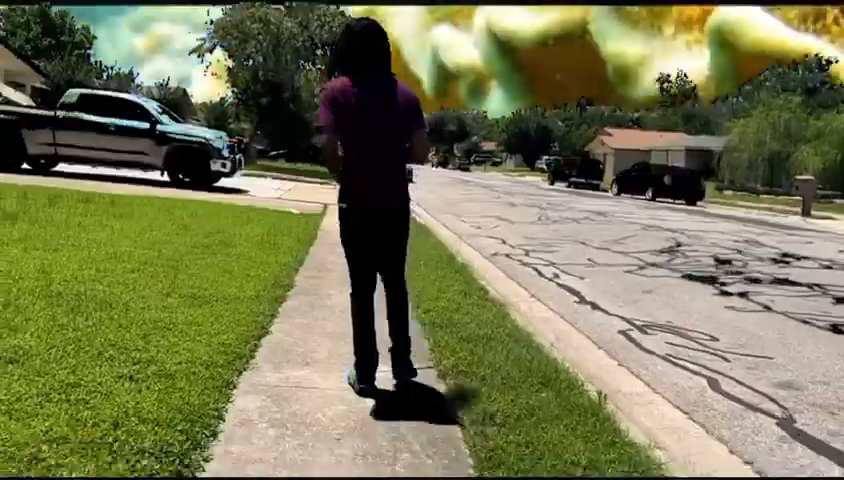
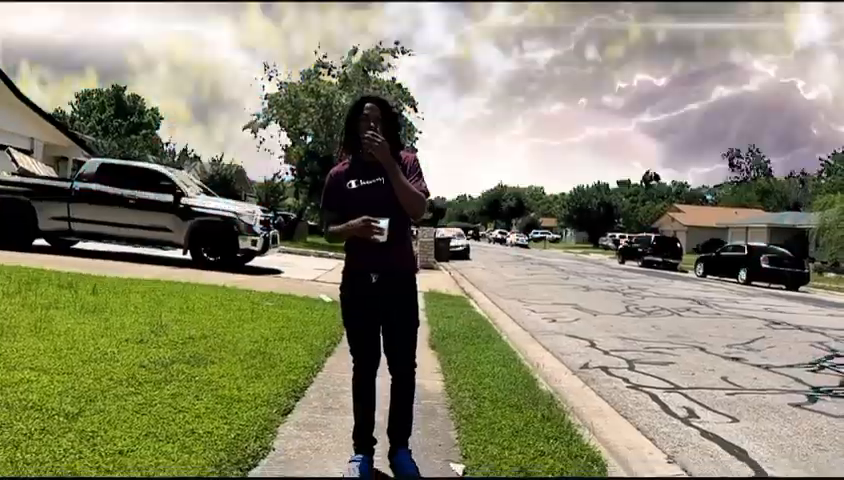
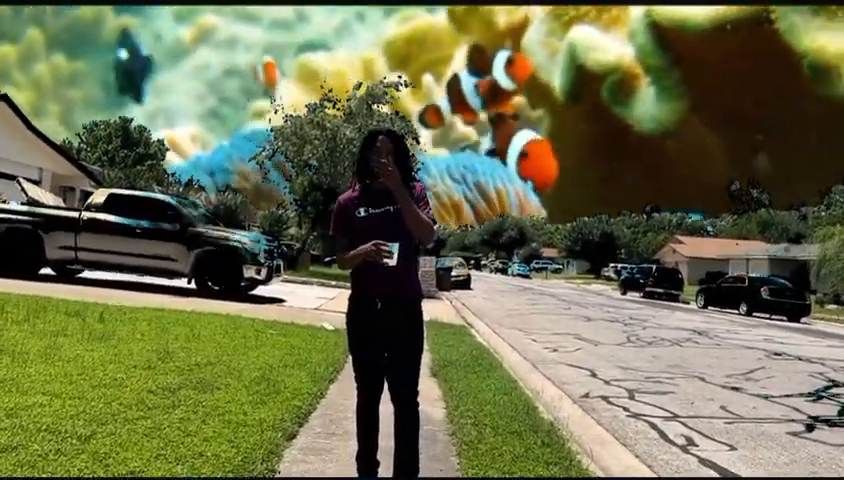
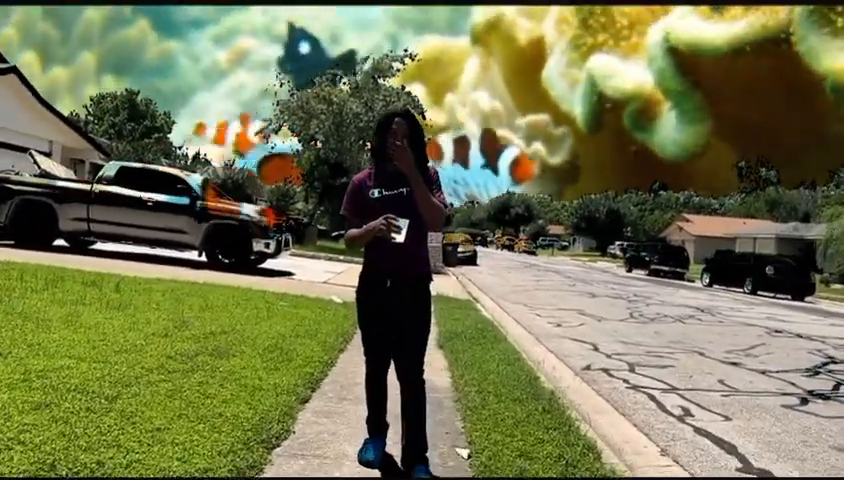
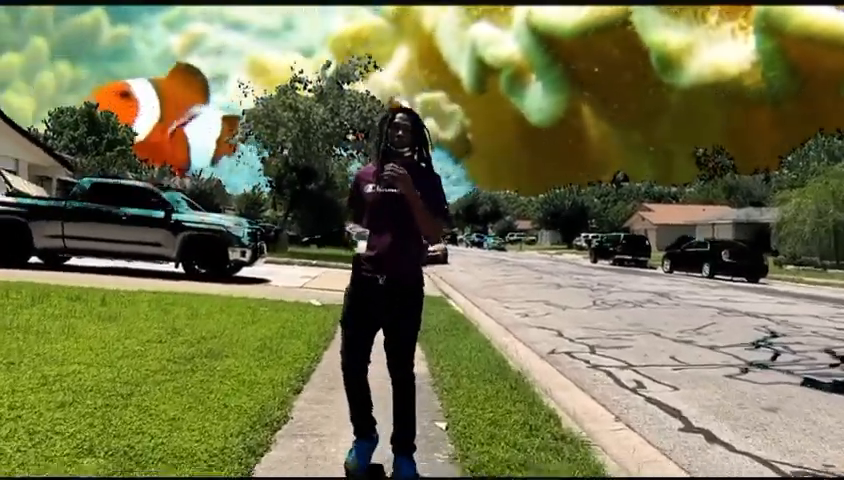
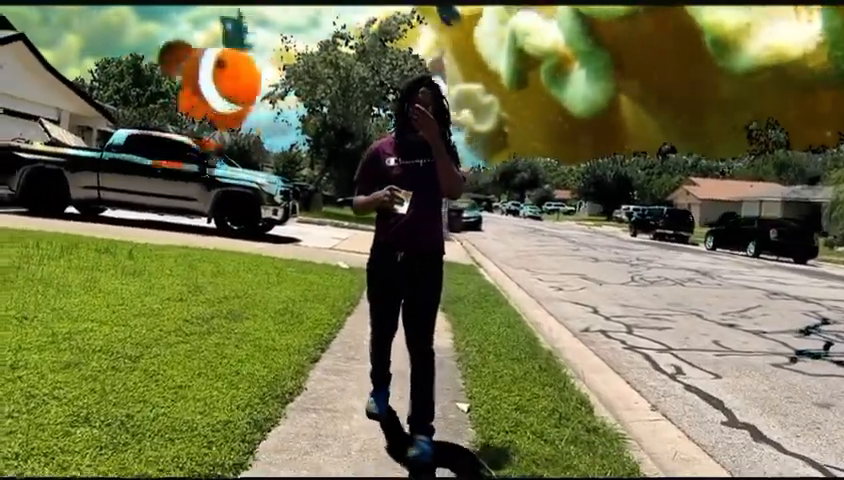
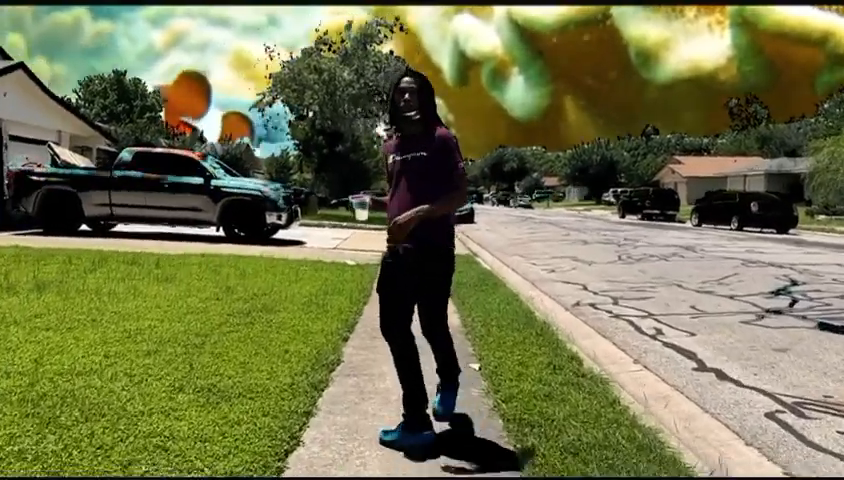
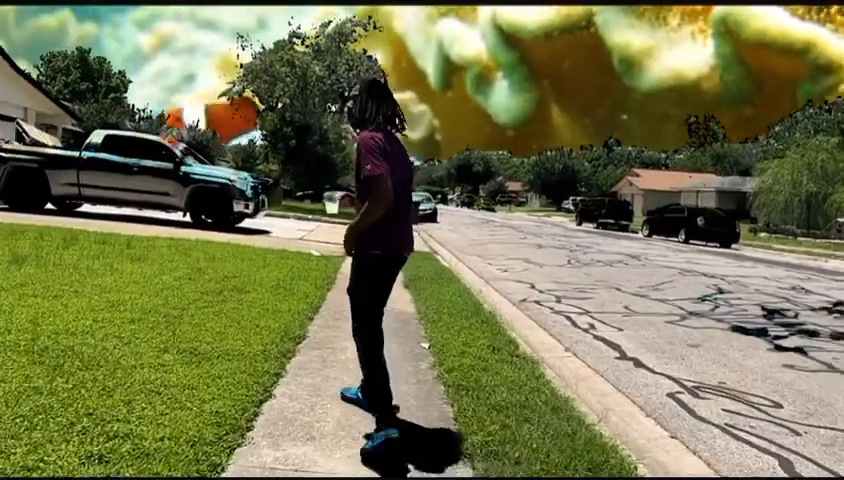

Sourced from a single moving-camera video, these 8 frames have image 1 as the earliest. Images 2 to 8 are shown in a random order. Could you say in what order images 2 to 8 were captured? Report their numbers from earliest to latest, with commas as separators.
8, 7, 5, 6, 4, 3, 2
